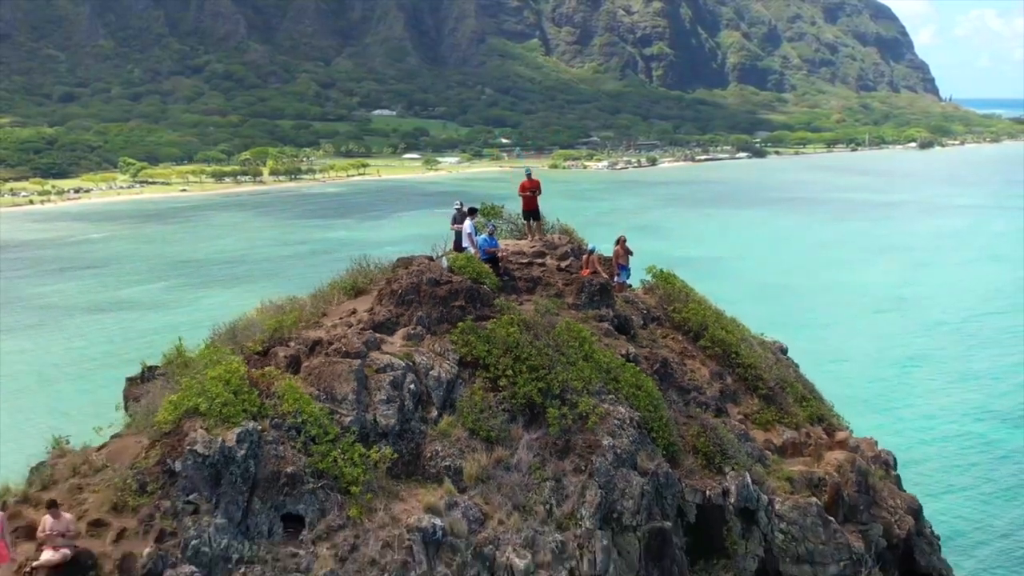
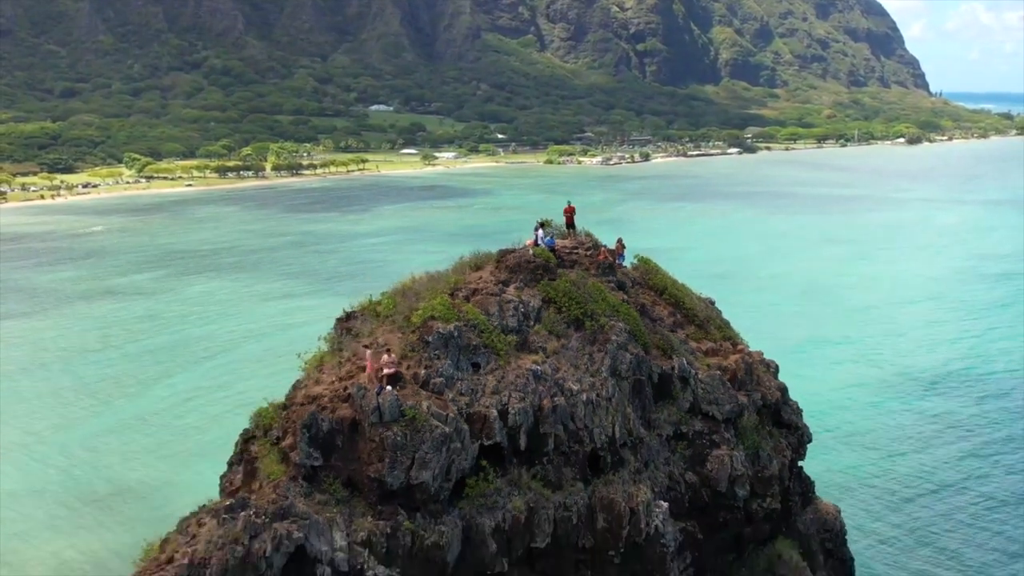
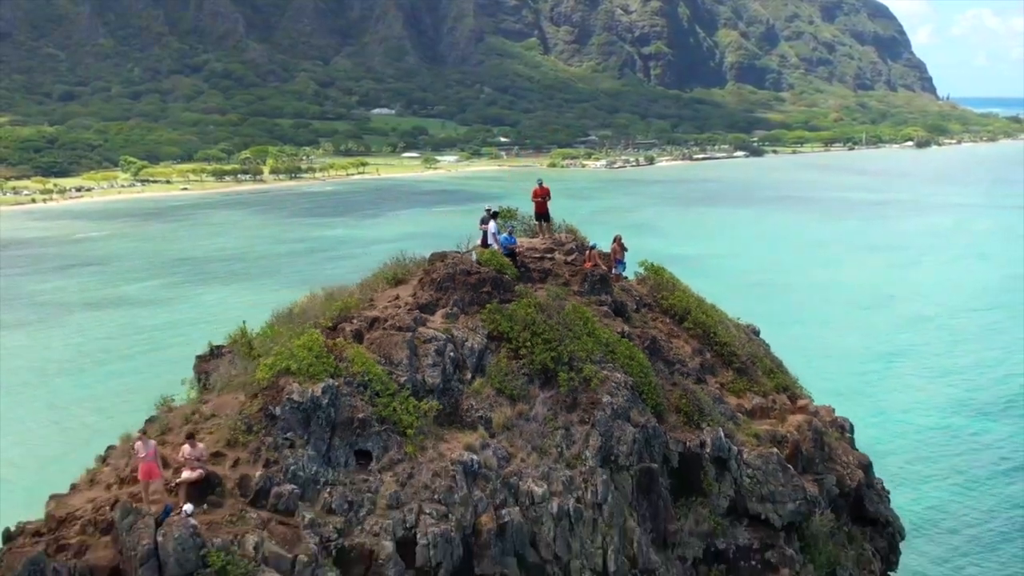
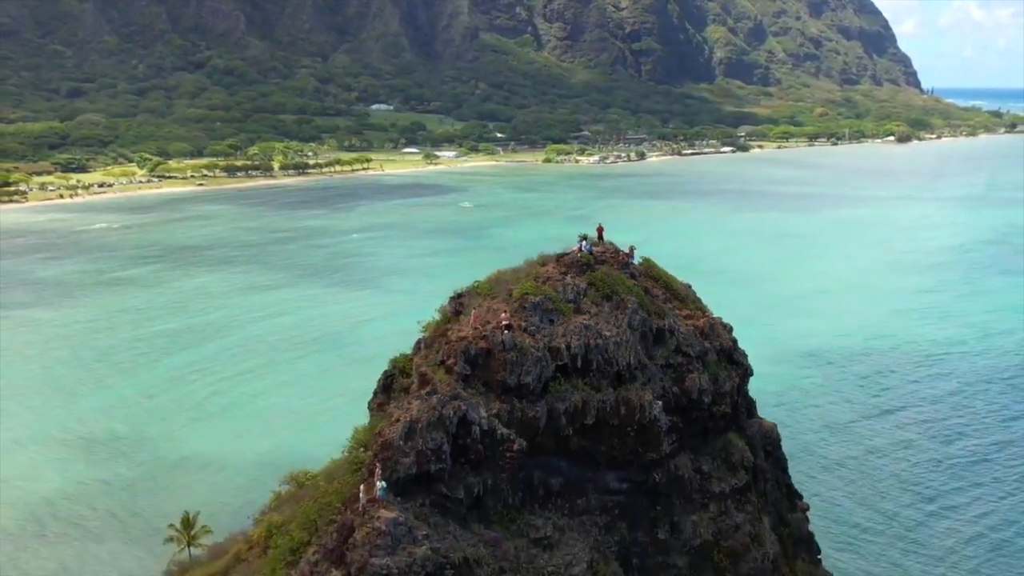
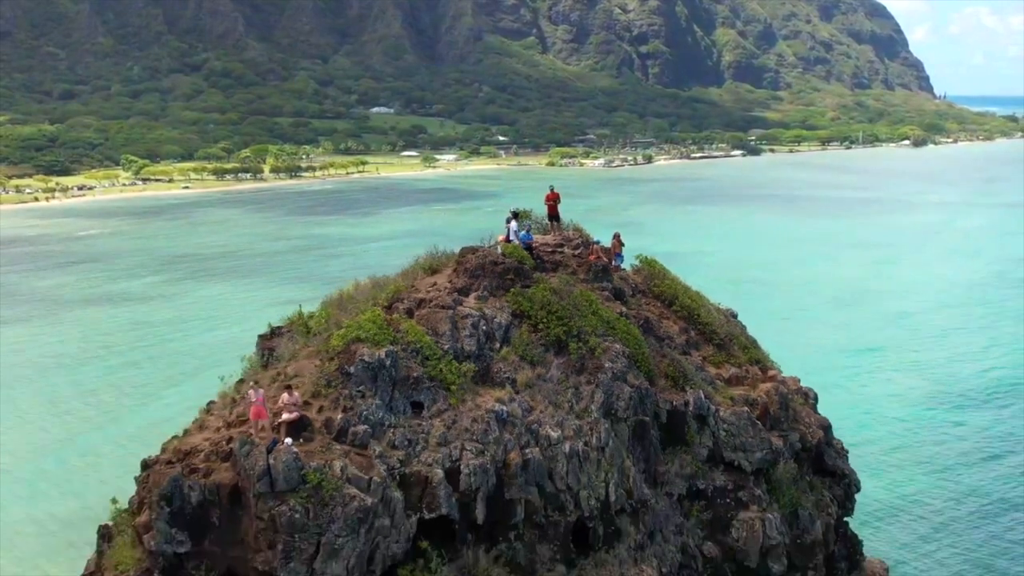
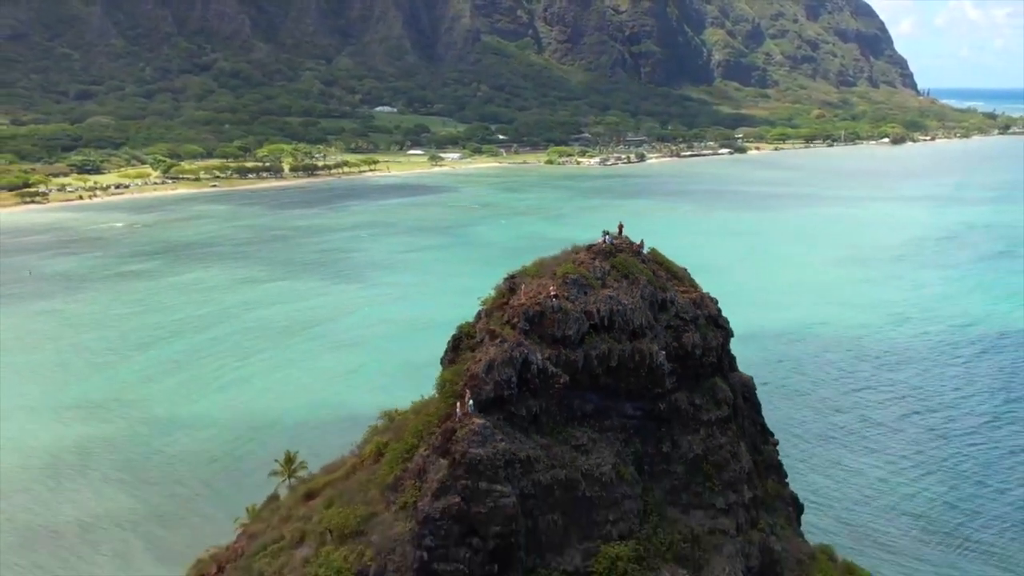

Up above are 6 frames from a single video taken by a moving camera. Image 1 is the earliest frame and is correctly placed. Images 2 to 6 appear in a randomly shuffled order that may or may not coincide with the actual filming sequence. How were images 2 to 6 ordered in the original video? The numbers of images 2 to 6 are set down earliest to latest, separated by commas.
3, 5, 2, 4, 6
